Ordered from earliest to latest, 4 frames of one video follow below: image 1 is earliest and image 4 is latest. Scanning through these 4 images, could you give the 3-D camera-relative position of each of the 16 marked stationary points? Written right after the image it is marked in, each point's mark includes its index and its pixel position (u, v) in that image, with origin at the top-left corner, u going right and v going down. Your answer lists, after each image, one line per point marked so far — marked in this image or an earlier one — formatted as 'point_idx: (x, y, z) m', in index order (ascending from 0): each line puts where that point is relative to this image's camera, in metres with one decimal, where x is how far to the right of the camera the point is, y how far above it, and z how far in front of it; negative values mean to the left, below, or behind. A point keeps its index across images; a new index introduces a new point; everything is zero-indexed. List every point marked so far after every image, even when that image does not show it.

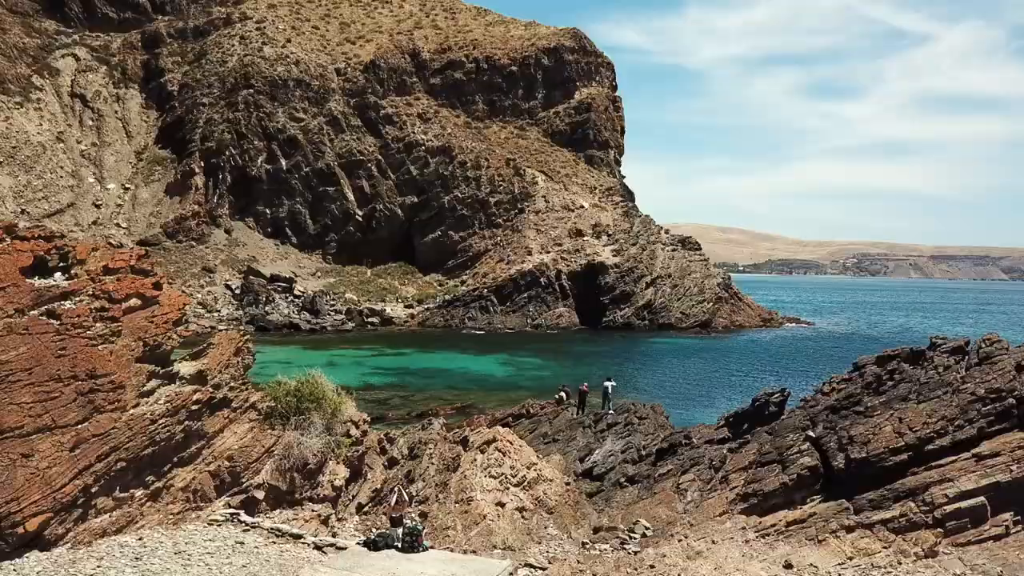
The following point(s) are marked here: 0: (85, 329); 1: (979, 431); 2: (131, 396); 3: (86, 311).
0: (-6.9, -0.6, +8.8) m
1: (+10.1, -3.1, +11.5) m
2: (-6.3, -1.8, +8.9) m
3: (-7.0, -0.4, +8.9) m
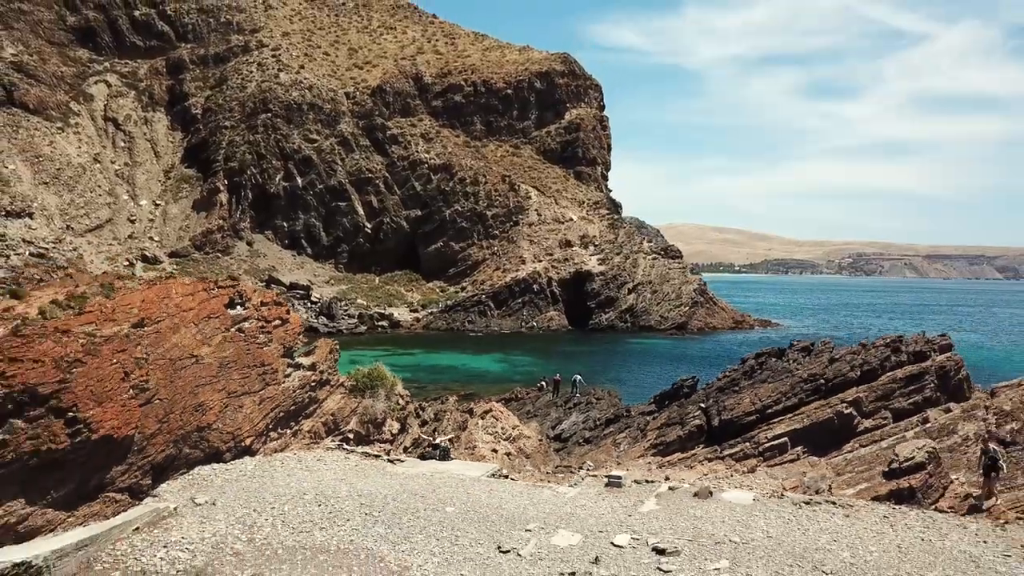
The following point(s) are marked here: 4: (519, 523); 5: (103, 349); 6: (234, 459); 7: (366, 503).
0: (-7.3, -1.4, +15.4) m
1: (+9.8, -3.8, +18.3) m
2: (-6.7, -2.6, +15.6) m
3: (-7.4, -1.1, +15.5) m
4: (+0.2, -5.1, +11.9) m
5: (-9.2, -1.3, +12.1) m
6: (-7.1, -4.4, +14.0) m
7: (-3.4, -4.9, +12.7) m
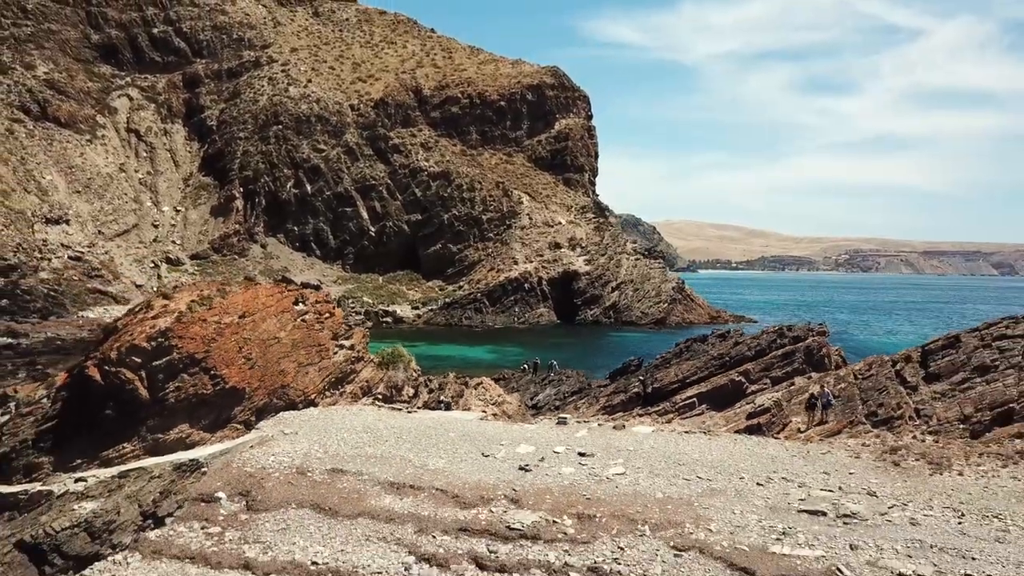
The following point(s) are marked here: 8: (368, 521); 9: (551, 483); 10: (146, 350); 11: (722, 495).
0: (-8.0, -1.5, +21.9) m
1: (+9.0, -3.9, +24.8) m
2: (-7.4, -2.7, +22.0) m
3: (-8.1, -1.3, +22.0) m
4: (-0.5, -5.2, +18.4) m
5: (-9.8, -1.5, +18.5) m
6: (-7.8, -4.5, +20.4) m
7: (-4.1, -5.1, +19.2) m
8: (-3.9, -6.3, +14.5) m
9: (+1.1, -5.7, +15.8) m
10: (-11.6, -2.0, +17.2) m
11: (+5.9, -5.8, +15.3) m
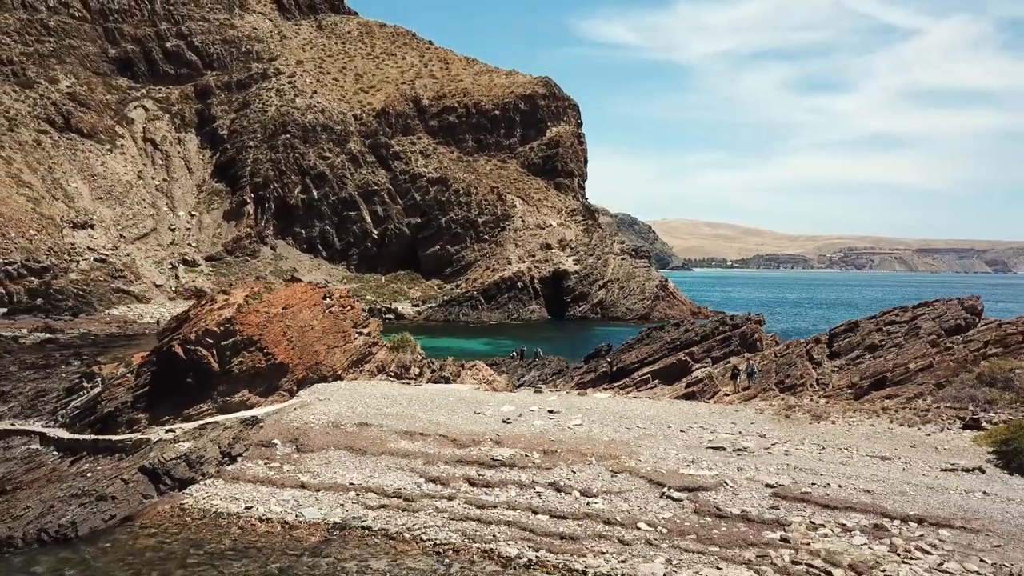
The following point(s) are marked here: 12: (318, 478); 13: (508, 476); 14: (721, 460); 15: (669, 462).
0: (-8.6, -1.4, +27.0) m
1: (+8.4, -3.7, +30.0) m
2: (-8.0, -2.5, +27.1) m
3: (-8.7, -1.1, +27.1) m
4: (-1.1, -5.1, +23.6) m
5: (-10.5, -1.4, +23.7) m
6: (-8.5, -4.4, +25.6) m
7: (-4.7, -4.9, +24.3) m
8: (-4.5, -6.2, +19.7) m
9: (+0.5, -5.5, +20.9) m
10: (-12.2, -1.9, +22.3) m
11: (+5.3, -5.7, +20.4) m
12: (-6.7, -6.6, +18.7) m
13: (-0.1, -6.3, +18.2) m
14: (+7.3, -6.0, +18.8) m
15: (+5.4, -6.1, +18.8) m
